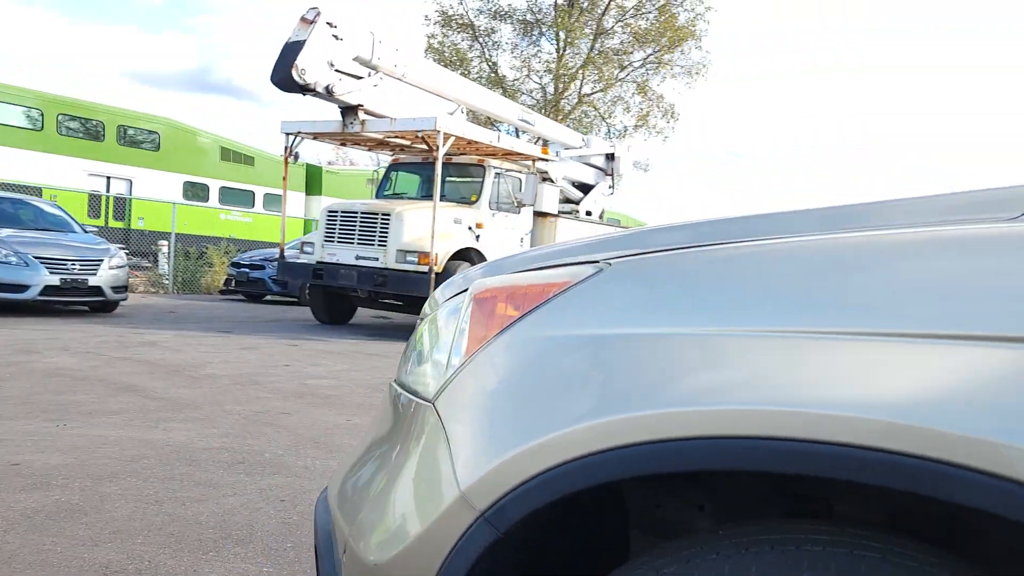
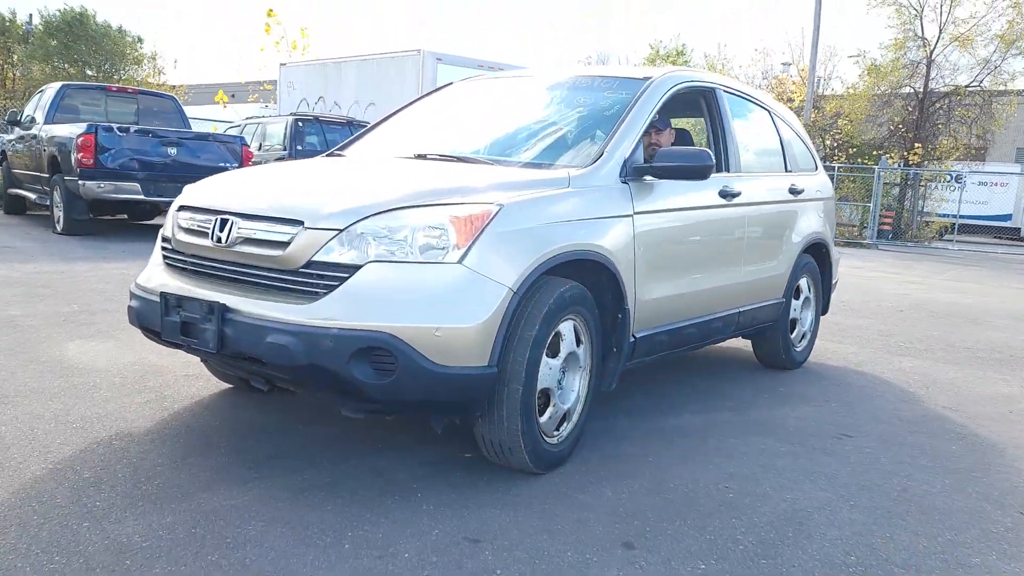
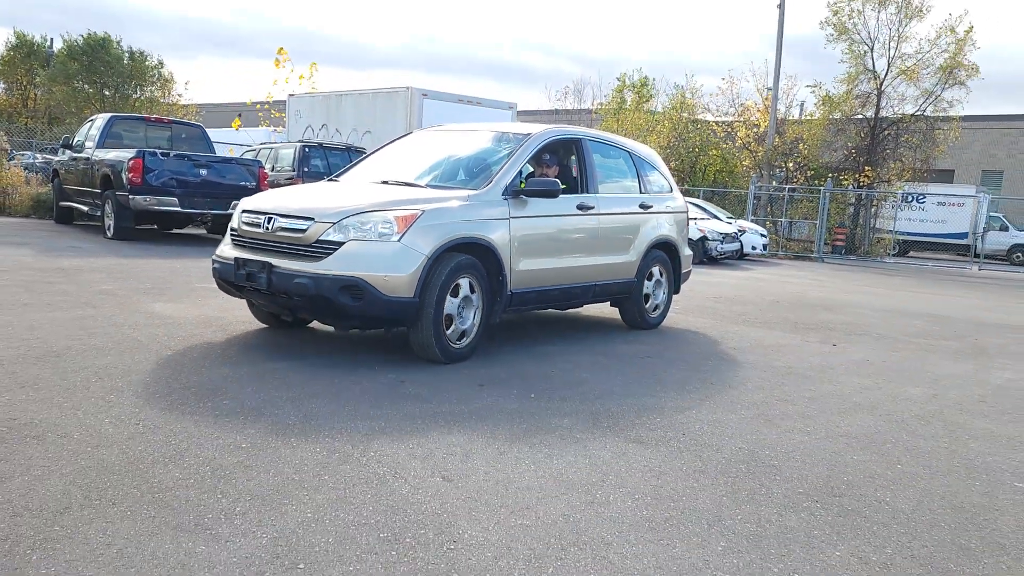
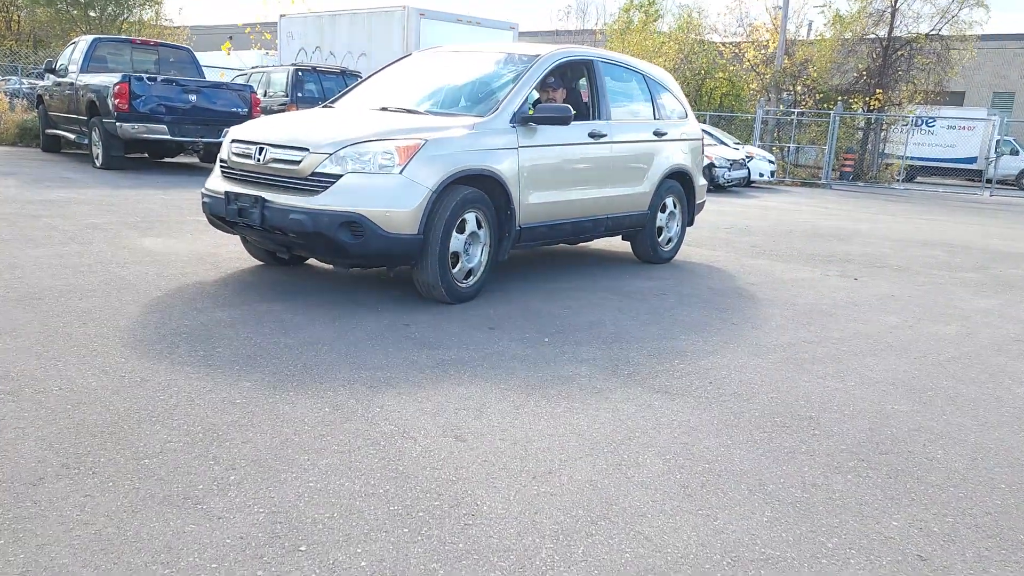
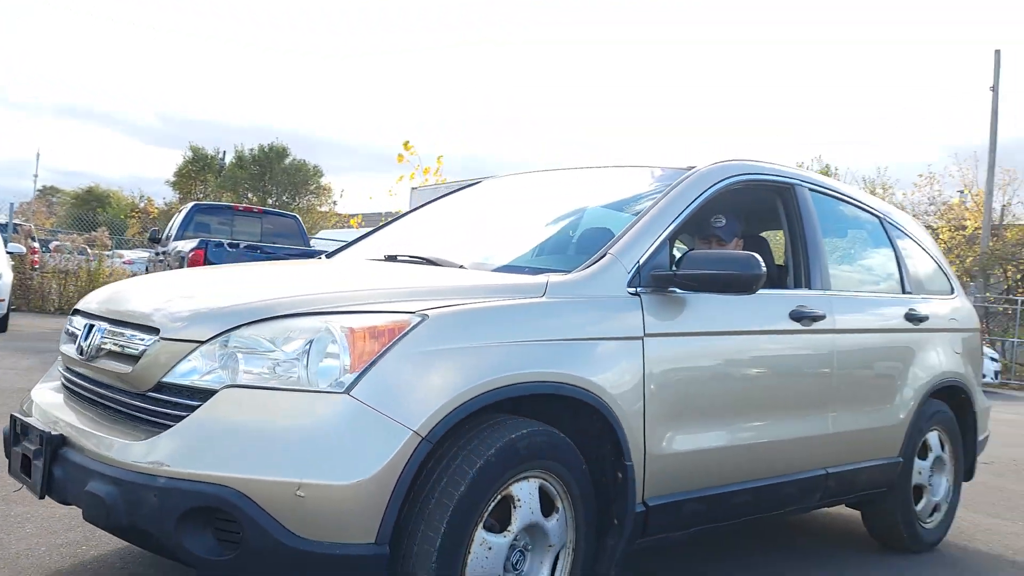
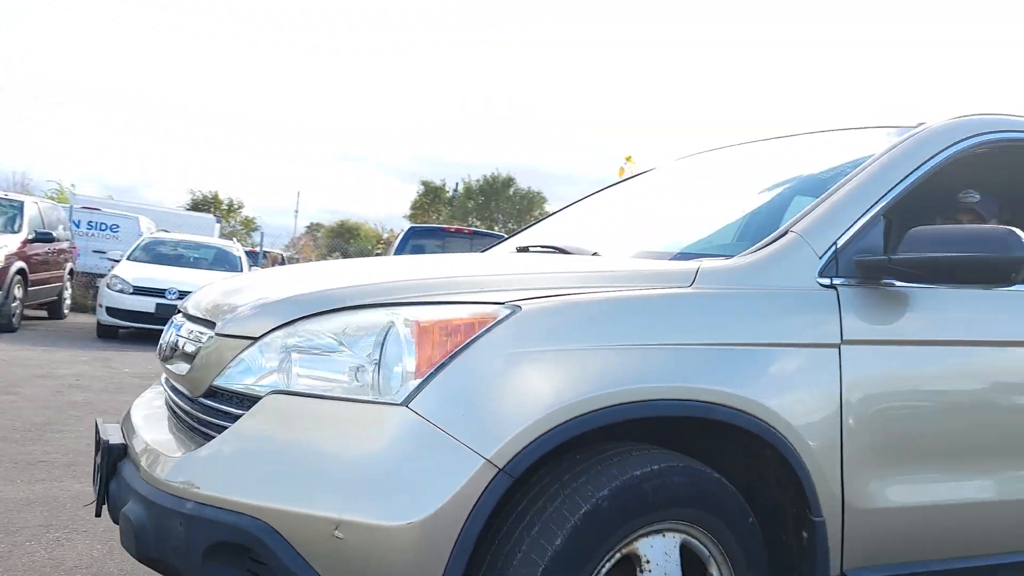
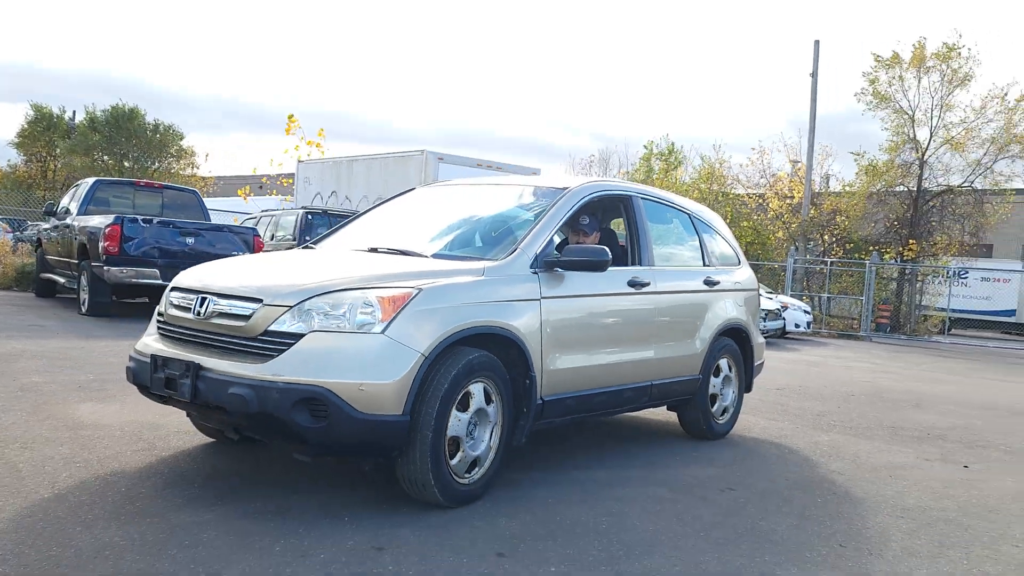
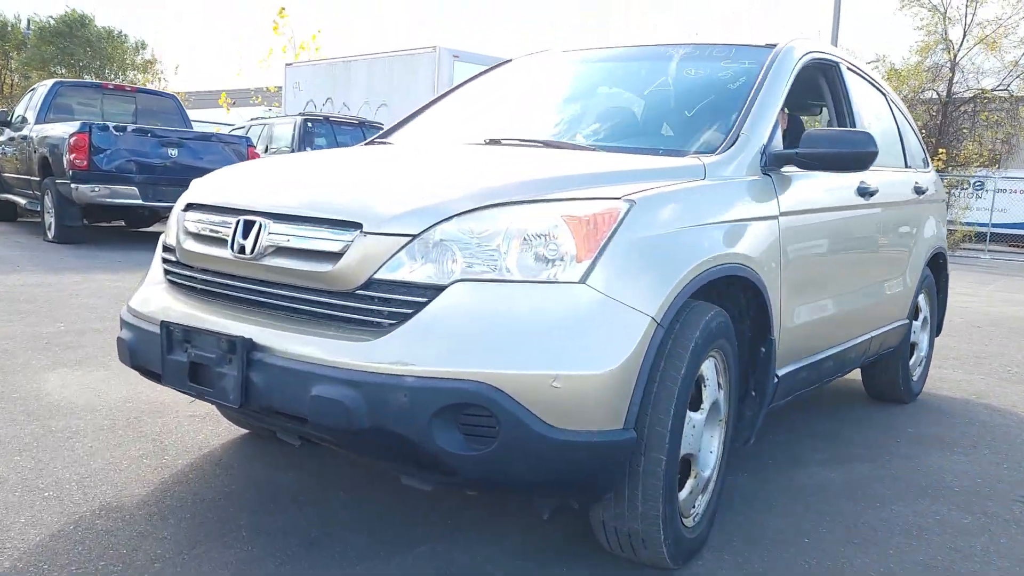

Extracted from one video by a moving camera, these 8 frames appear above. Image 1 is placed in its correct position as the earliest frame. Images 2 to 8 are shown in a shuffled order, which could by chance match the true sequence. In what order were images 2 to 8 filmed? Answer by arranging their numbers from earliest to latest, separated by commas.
6, 5, 7, 3, 4, 2, 8
